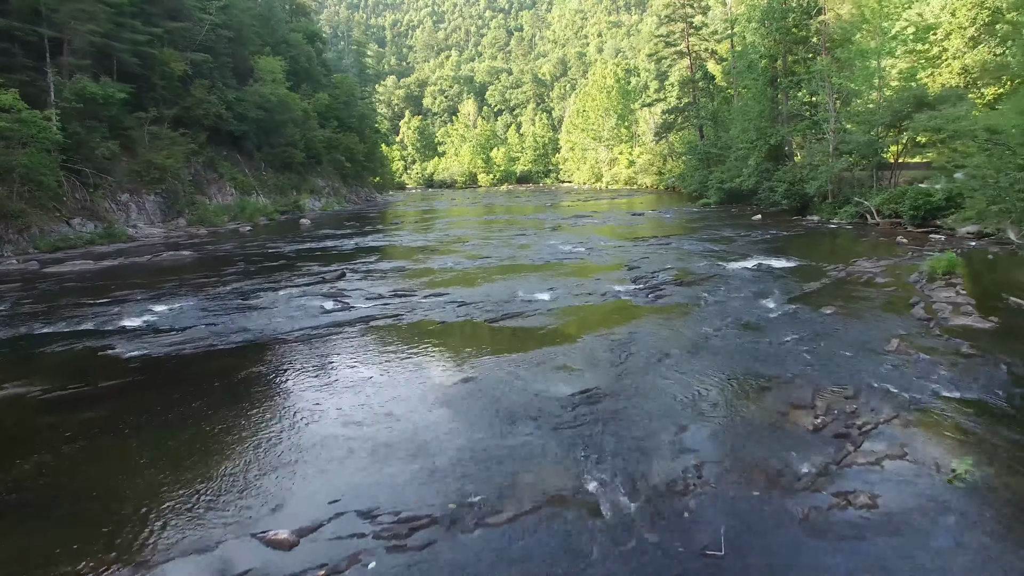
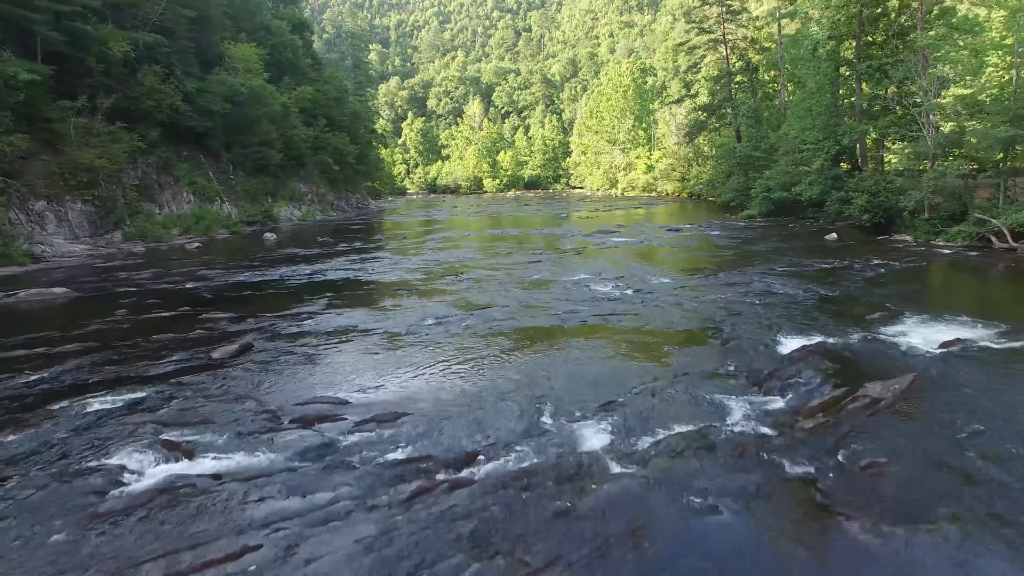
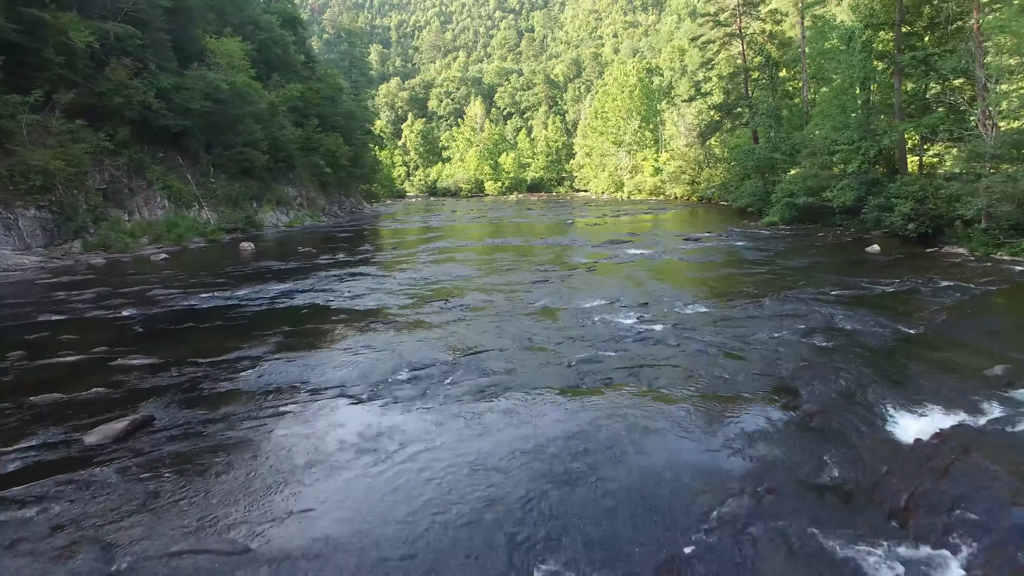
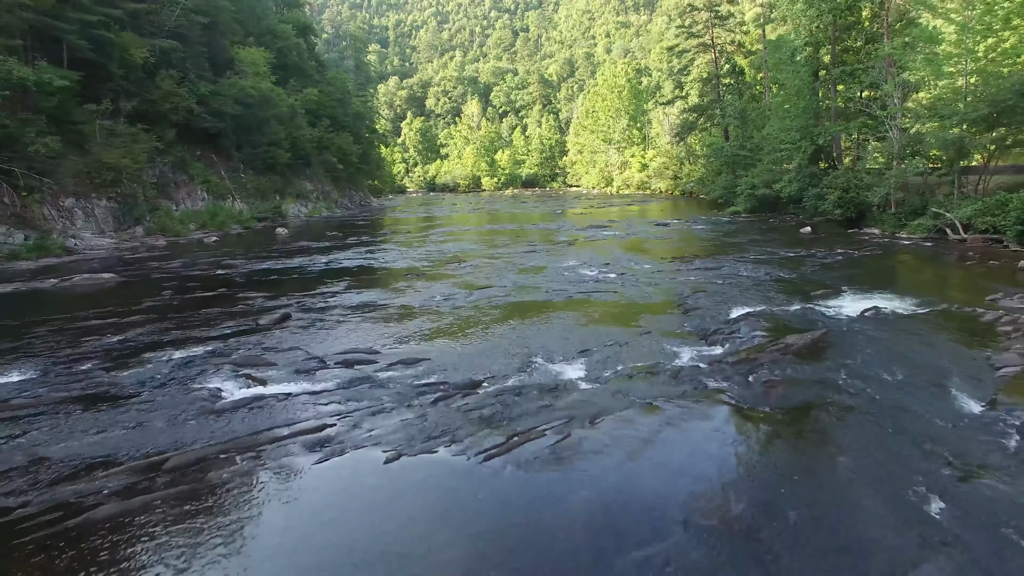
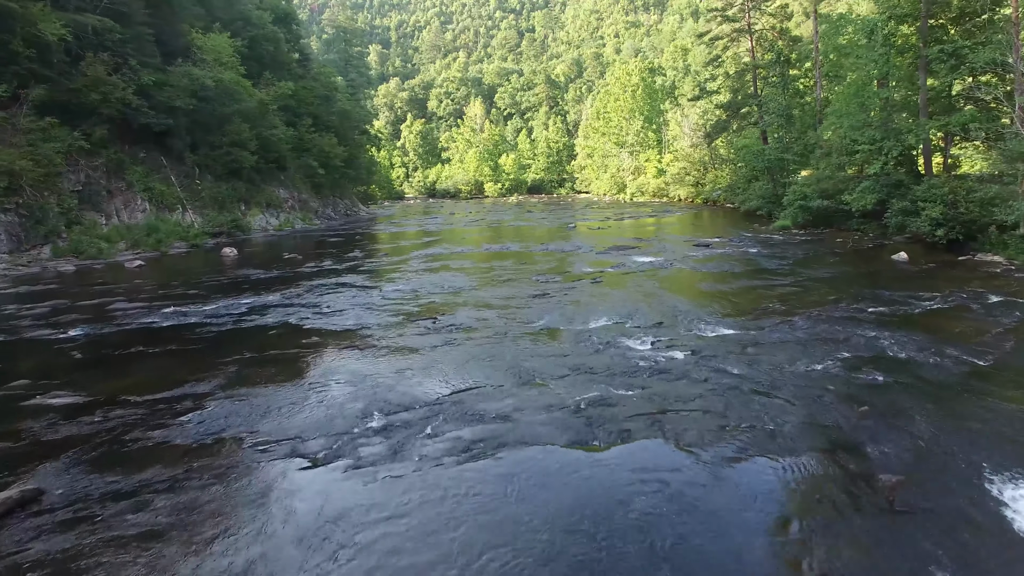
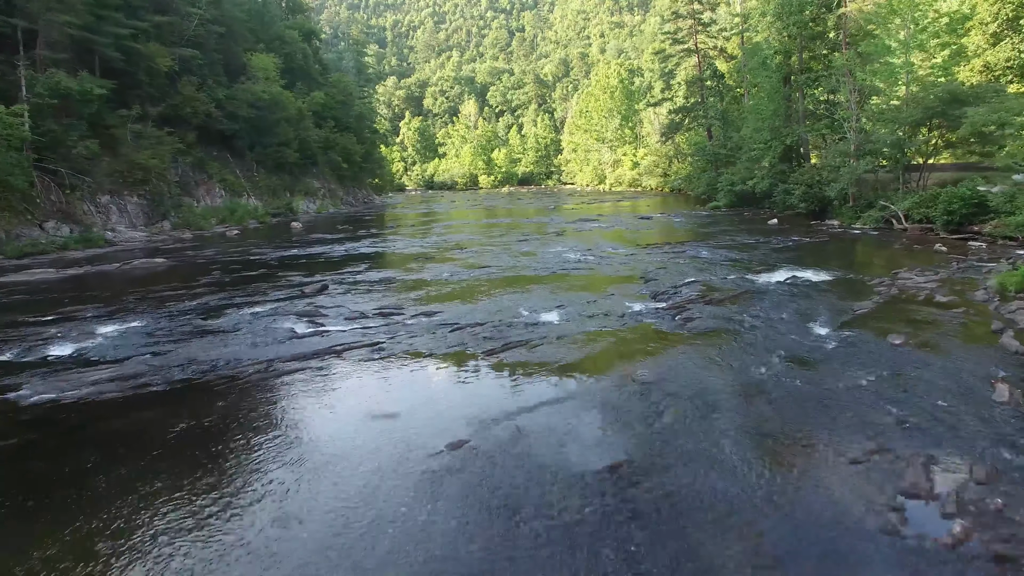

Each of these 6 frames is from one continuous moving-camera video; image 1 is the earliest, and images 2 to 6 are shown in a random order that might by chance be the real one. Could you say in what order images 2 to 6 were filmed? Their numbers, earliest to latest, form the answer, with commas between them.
6, 4, 2, 3, 5
